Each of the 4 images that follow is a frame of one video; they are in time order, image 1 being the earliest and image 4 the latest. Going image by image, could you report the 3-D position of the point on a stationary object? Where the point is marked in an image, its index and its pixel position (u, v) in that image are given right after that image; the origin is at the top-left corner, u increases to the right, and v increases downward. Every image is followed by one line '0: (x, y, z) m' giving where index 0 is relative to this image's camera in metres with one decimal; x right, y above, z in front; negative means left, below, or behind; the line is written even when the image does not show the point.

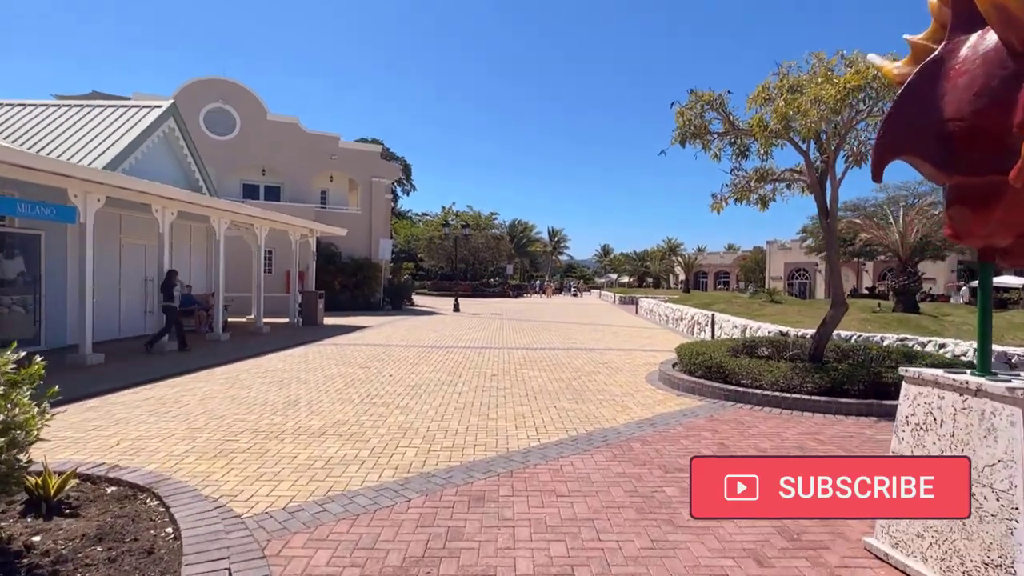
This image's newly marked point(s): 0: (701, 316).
0: (+5.7, -0.8, +17.5) m
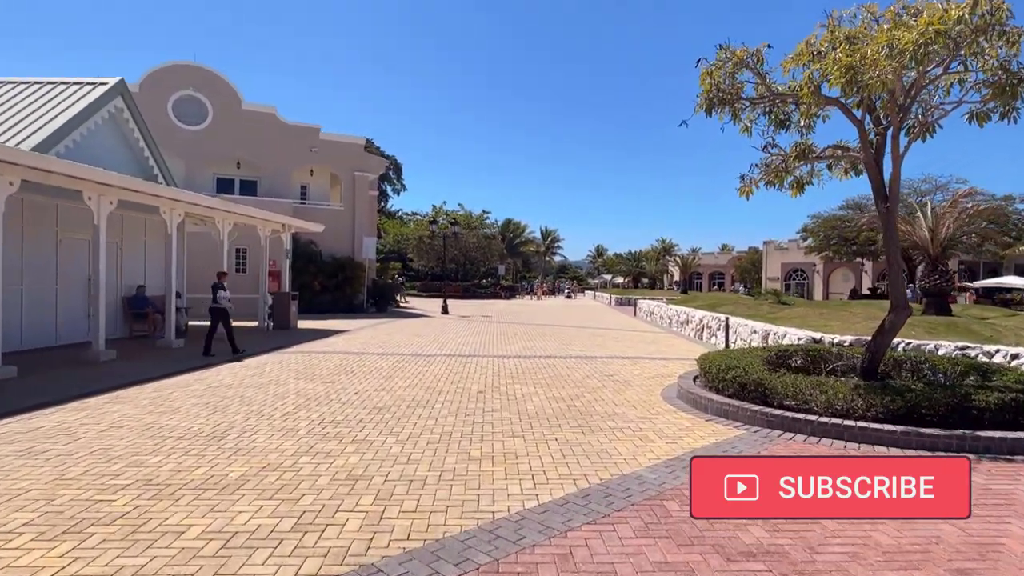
0: (+5.5, -0.9, +15.9) m
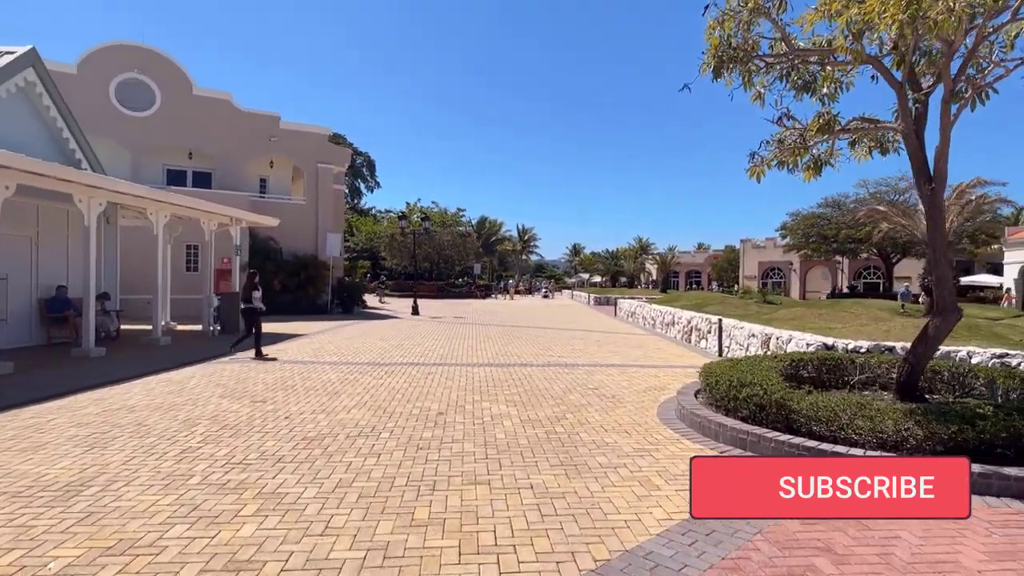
0: (+4.8, -0.8, +14.6) m
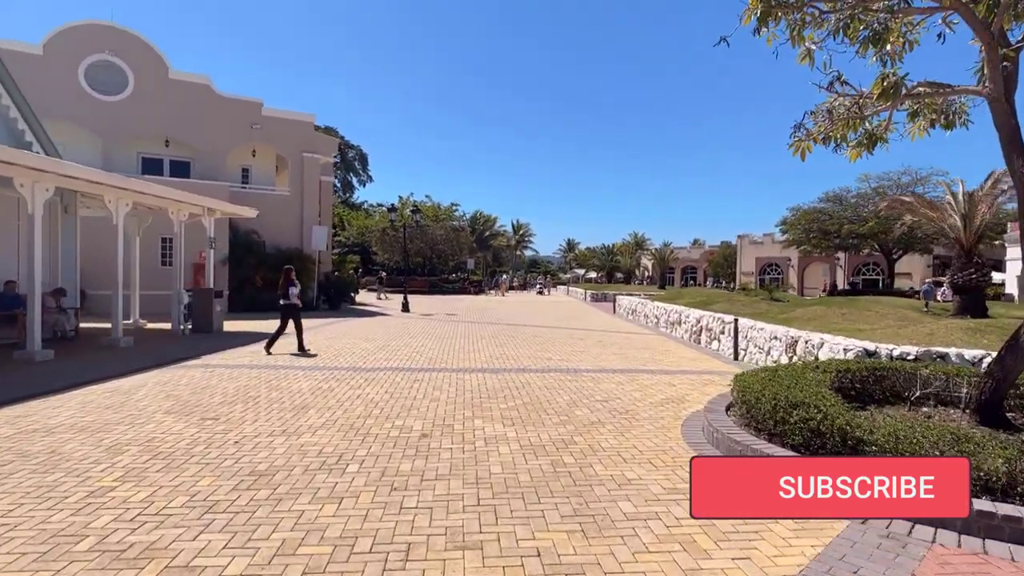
0: (+4.7, -0.8, +13.4) m
